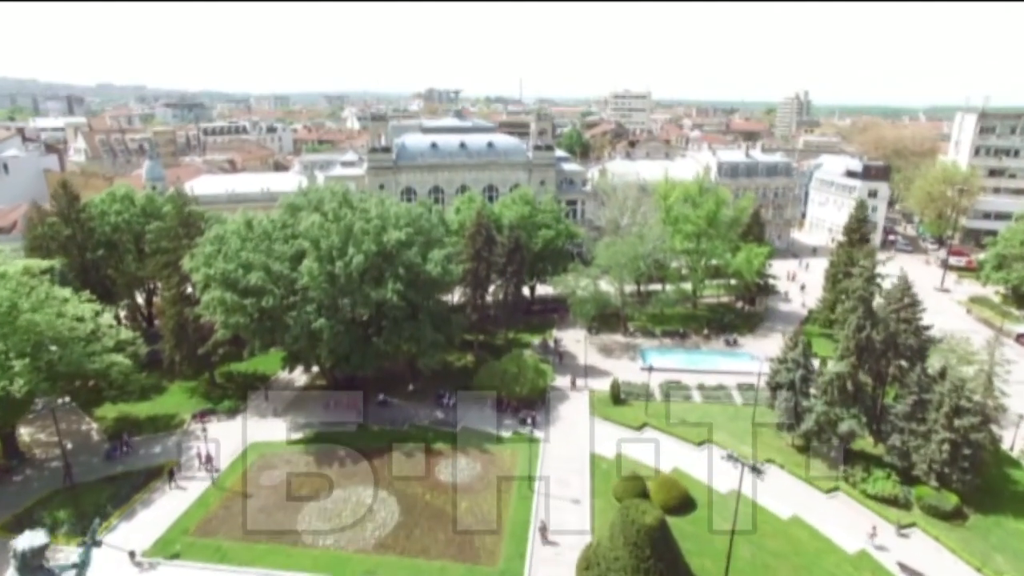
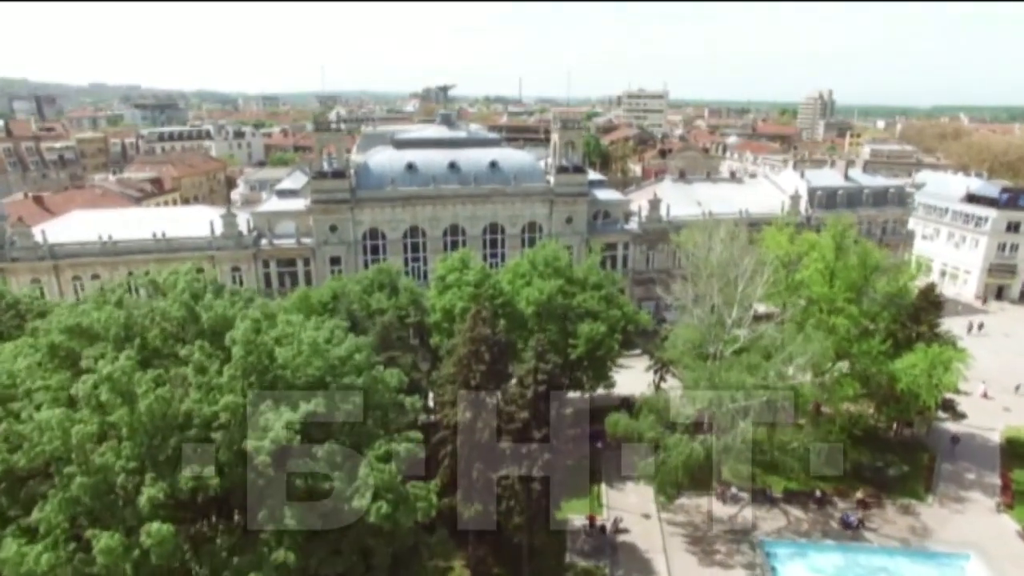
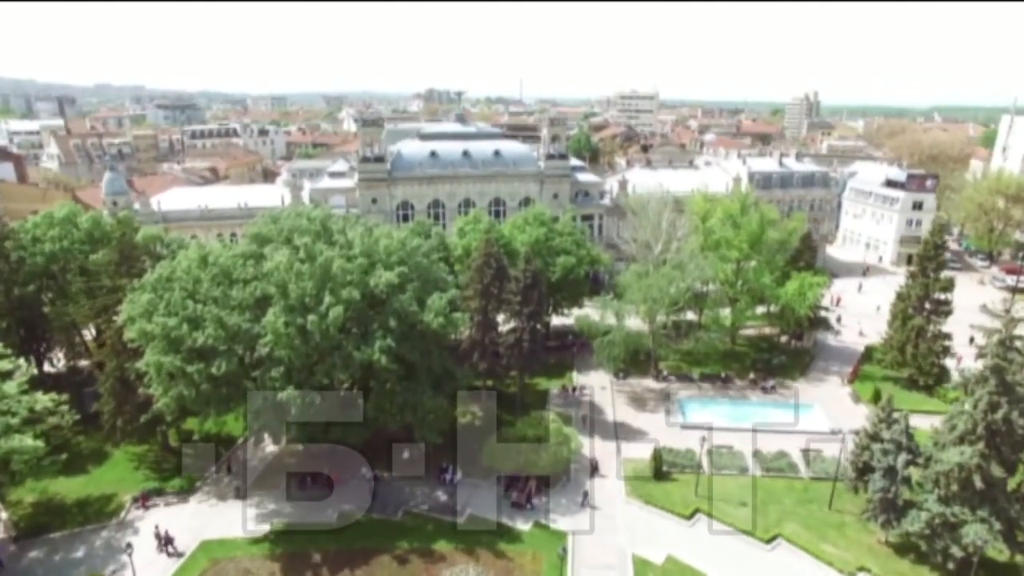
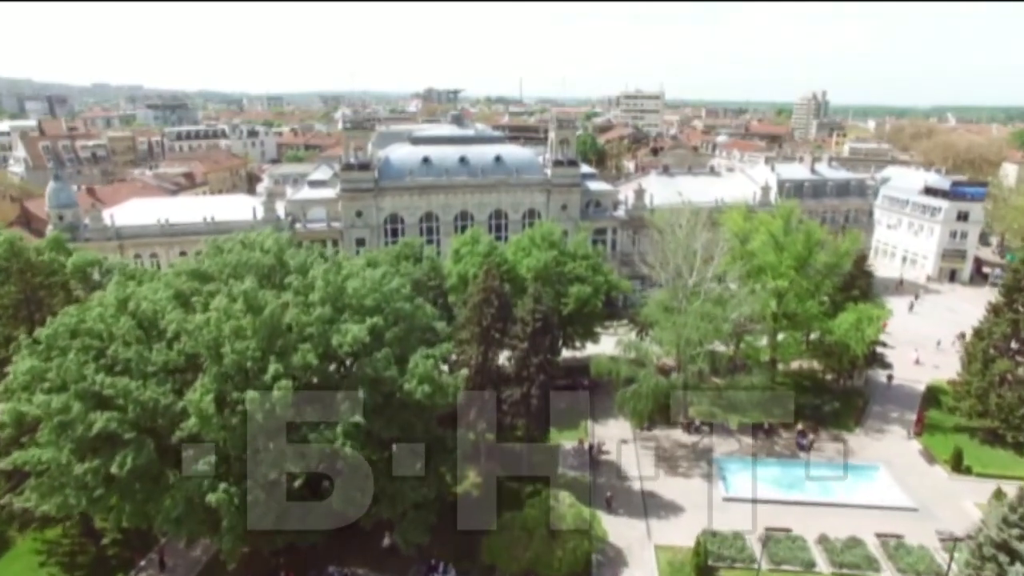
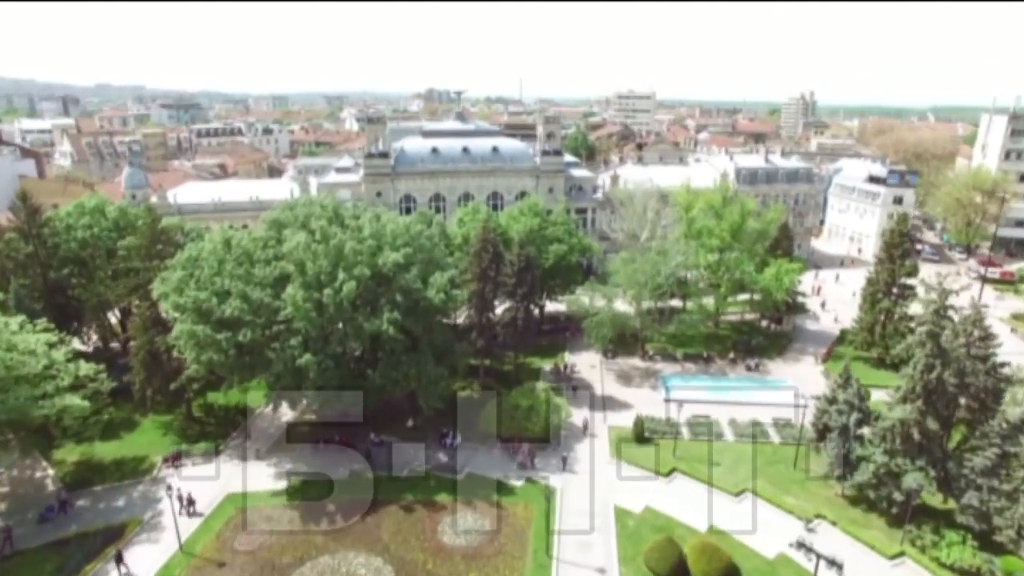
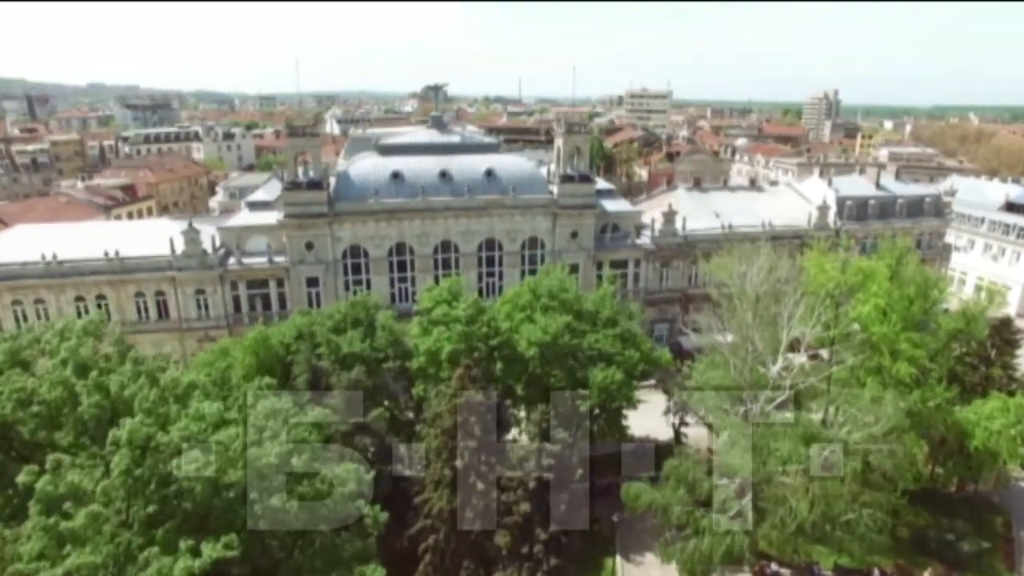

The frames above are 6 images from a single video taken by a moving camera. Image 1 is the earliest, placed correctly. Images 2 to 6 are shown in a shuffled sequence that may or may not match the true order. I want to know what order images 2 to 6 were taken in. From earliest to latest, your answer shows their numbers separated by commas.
5, 3, 4, 2, 6
